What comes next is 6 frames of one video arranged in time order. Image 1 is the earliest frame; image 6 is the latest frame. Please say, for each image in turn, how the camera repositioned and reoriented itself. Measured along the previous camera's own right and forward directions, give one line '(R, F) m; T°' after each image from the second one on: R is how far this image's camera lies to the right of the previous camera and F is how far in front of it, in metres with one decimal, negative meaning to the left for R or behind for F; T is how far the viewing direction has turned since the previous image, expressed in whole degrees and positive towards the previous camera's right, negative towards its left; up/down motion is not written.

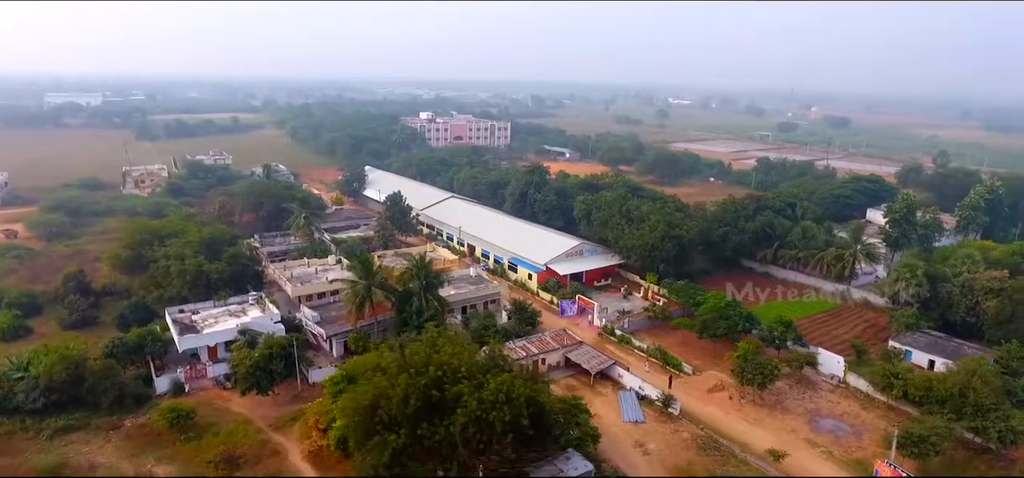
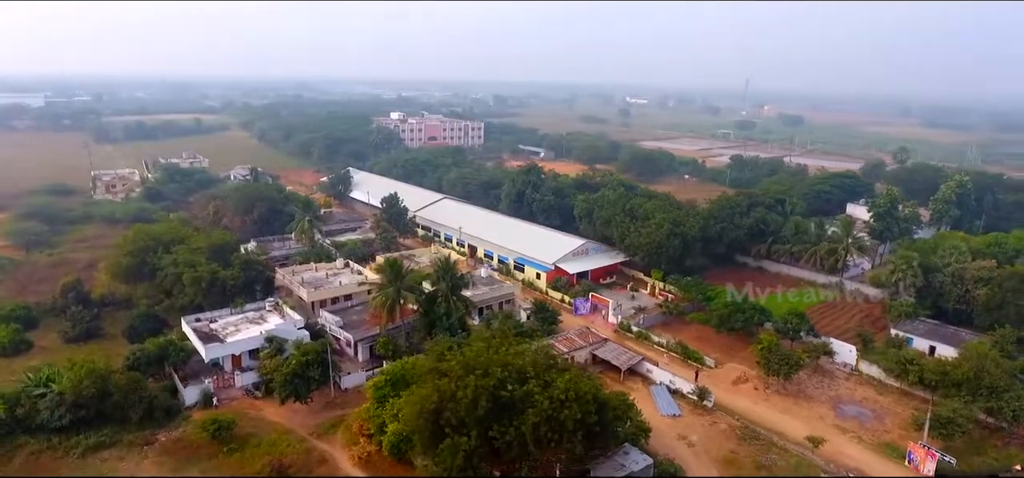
(-2.3, 0.0) m; +4°
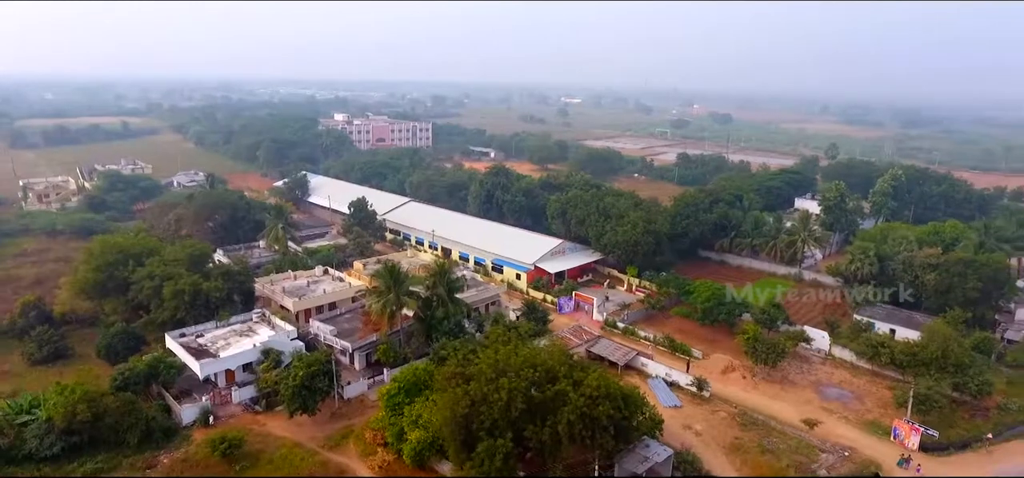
(-2.0, -0.1) m; +6°
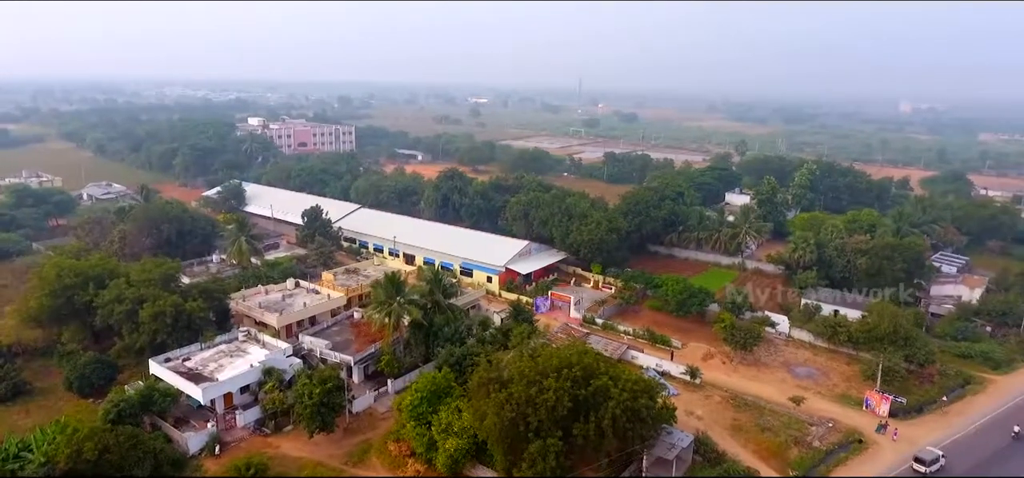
(-2.9, -0.2) m; +9°
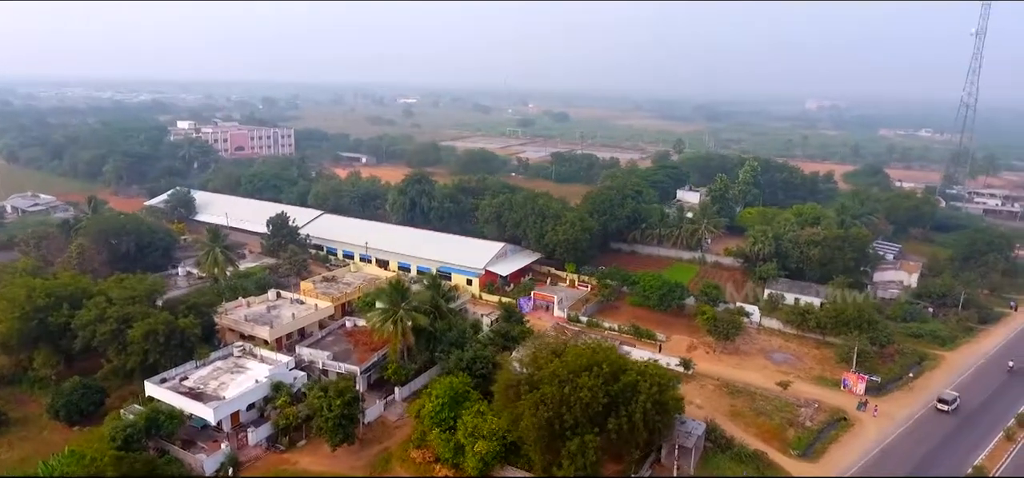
(-2.3, -0.2) m; +7°
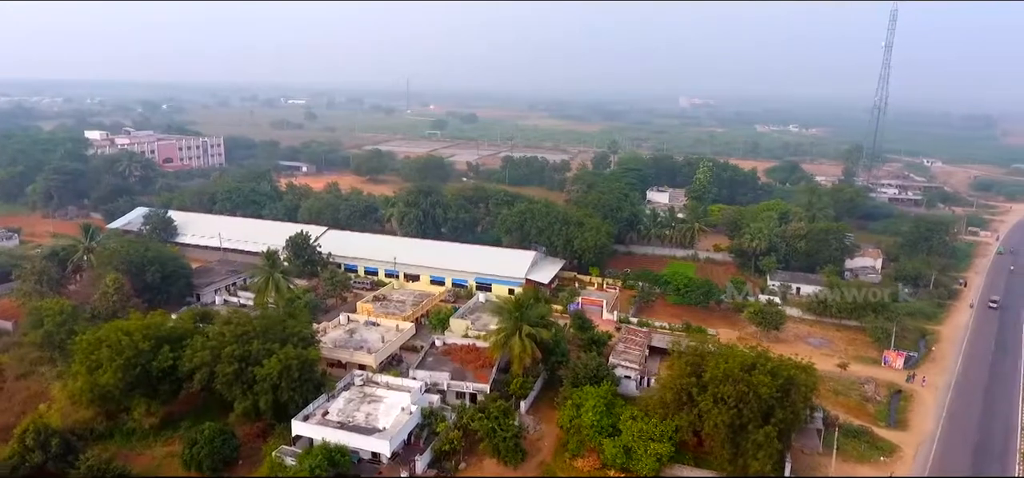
(-7.2, -0.1) m; +11°
